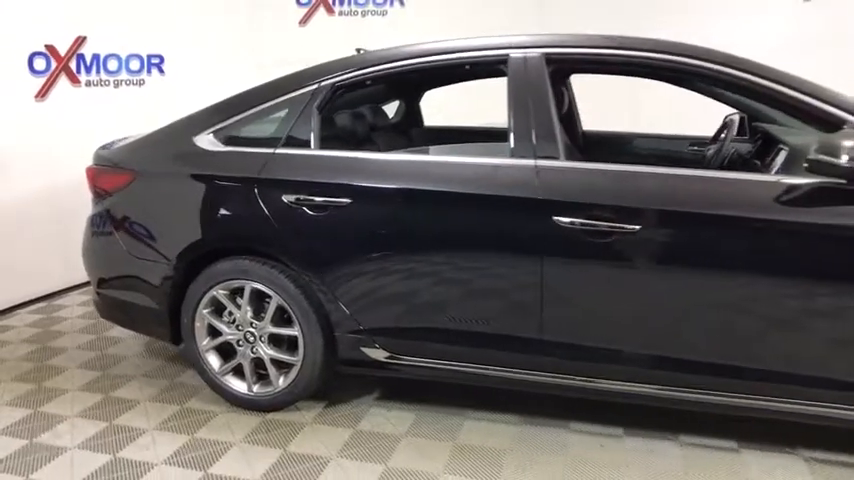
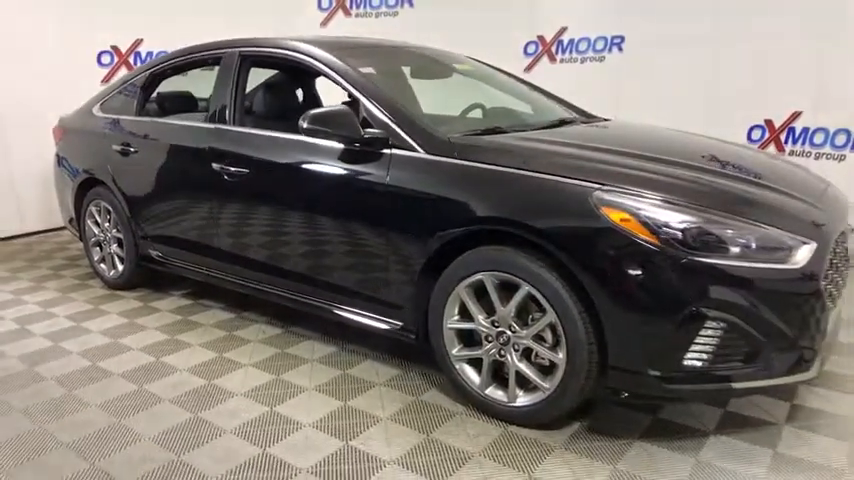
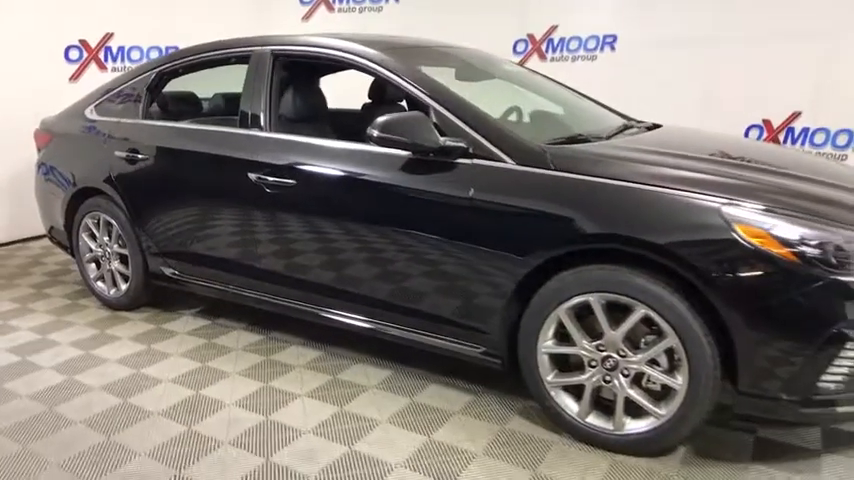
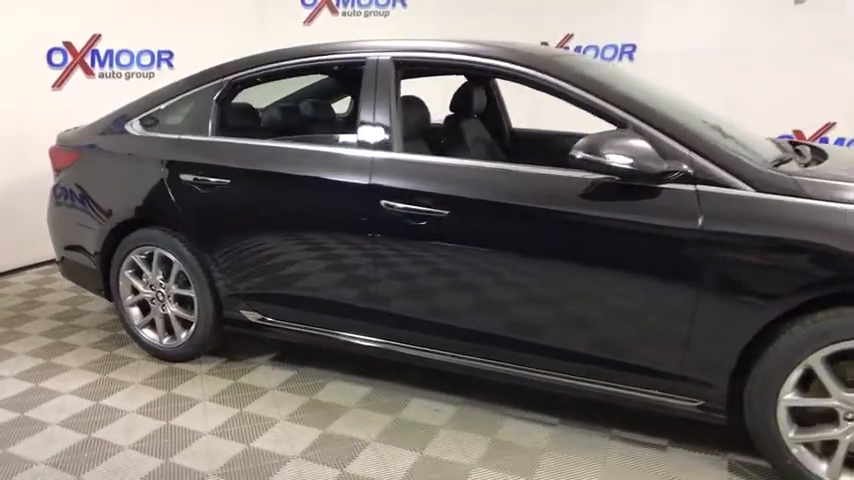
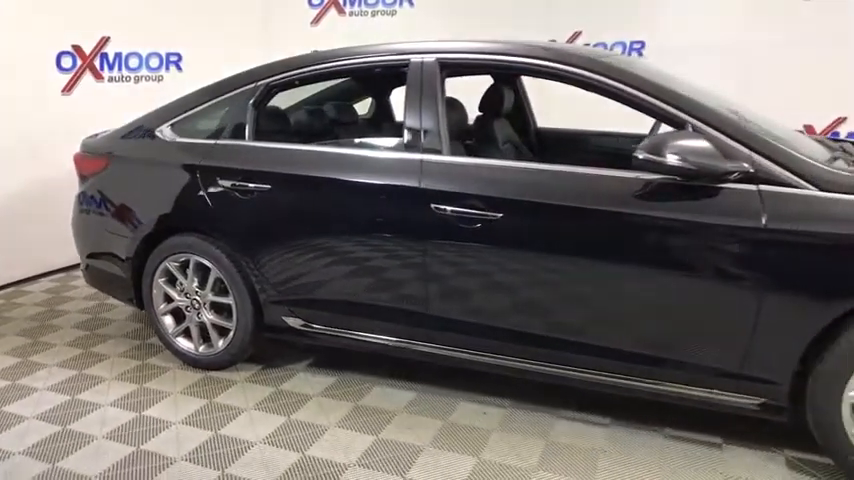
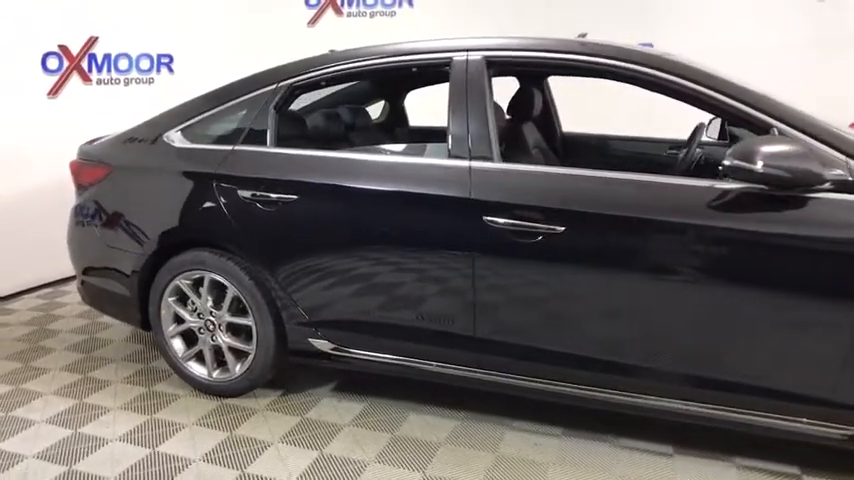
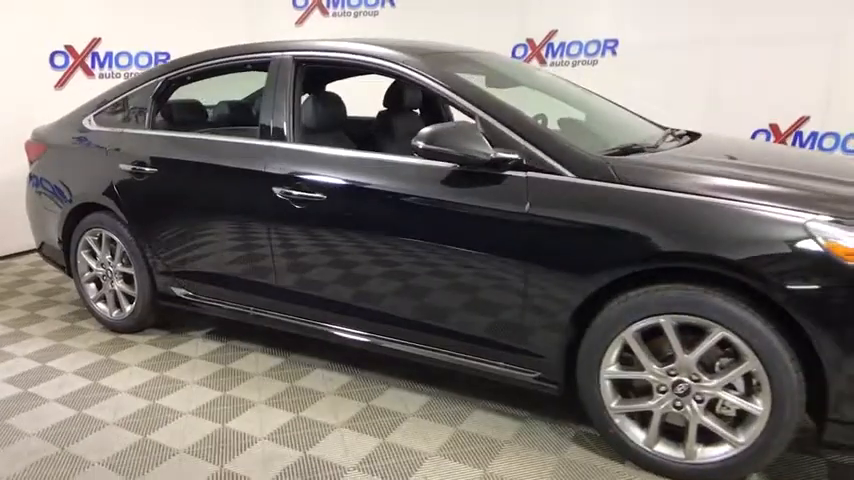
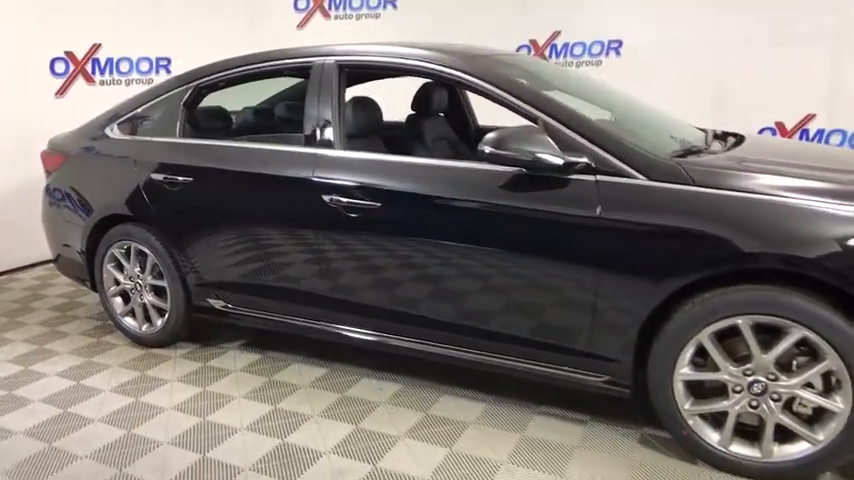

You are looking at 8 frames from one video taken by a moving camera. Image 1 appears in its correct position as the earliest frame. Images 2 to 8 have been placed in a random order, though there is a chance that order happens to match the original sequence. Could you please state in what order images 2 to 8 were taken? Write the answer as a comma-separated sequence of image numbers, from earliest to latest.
6, 5, 4, 8, 7, 3, 2
